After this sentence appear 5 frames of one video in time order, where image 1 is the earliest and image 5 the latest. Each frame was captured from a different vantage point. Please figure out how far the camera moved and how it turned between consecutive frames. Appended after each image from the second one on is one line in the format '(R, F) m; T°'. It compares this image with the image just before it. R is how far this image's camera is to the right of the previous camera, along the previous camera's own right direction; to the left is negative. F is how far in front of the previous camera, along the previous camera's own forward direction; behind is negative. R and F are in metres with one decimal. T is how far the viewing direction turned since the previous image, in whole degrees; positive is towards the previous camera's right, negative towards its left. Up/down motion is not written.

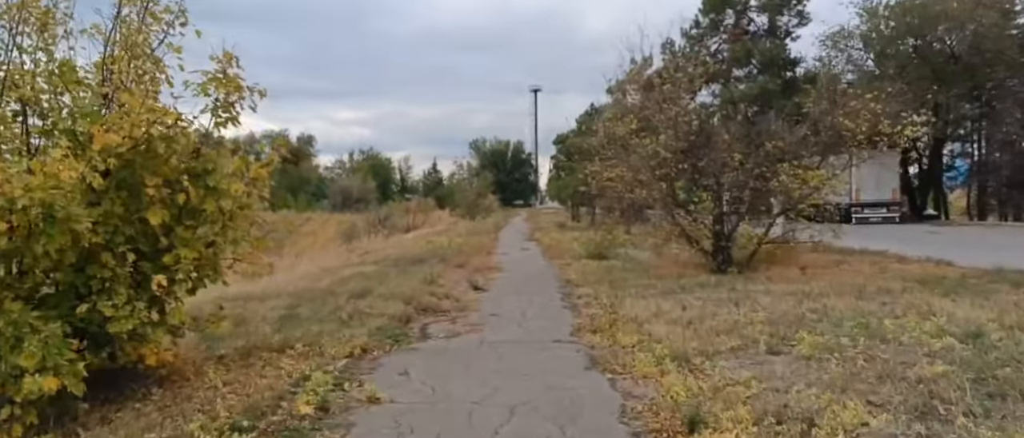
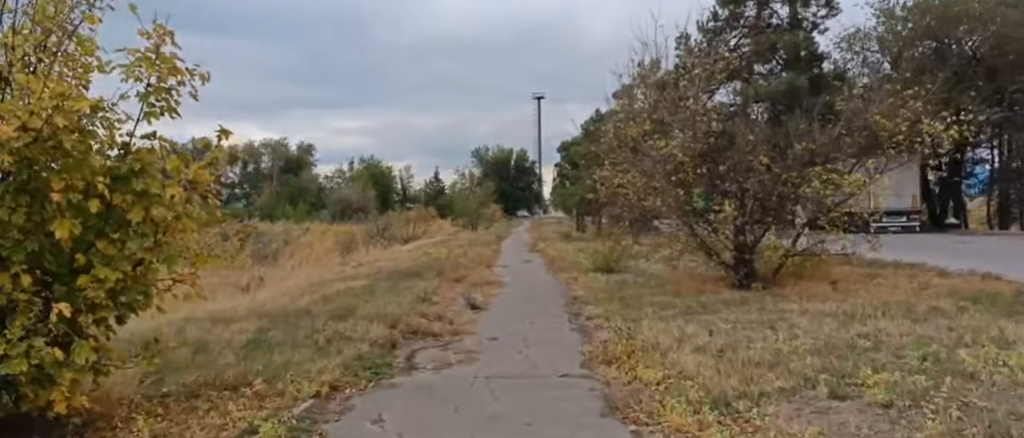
(+0.1, +1.8) m; 0°
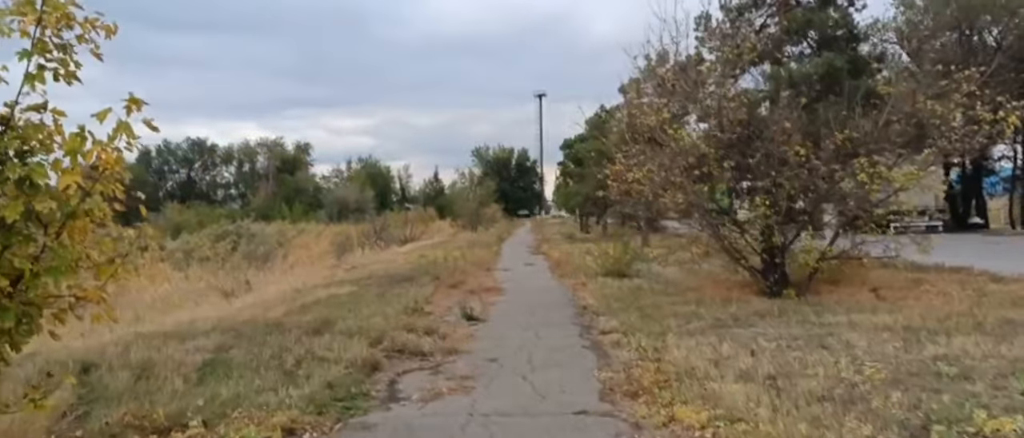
(0.0, +2.0) m; 0°
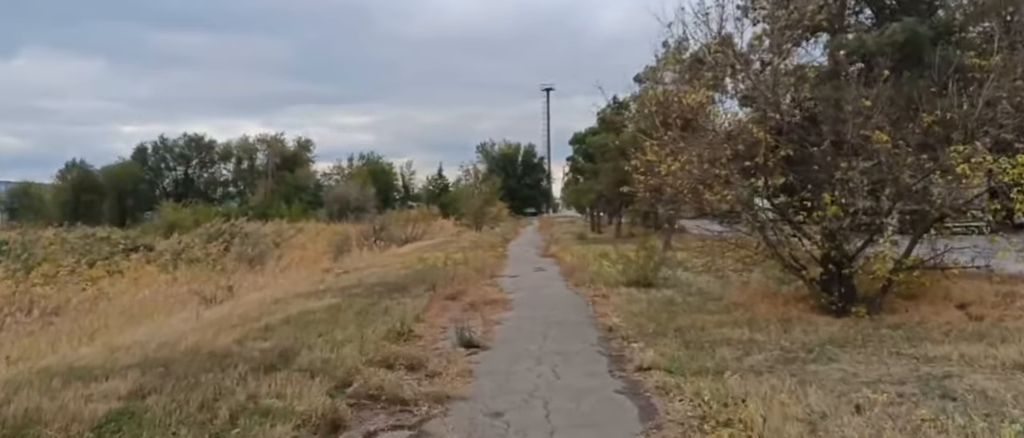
(0.0, +2.8) m; -1°
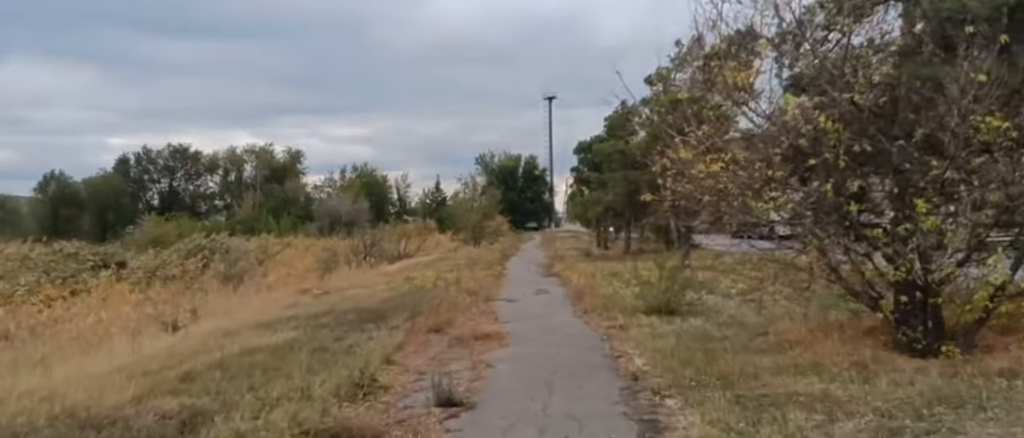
(+0.1, +2.9) m; 0°
